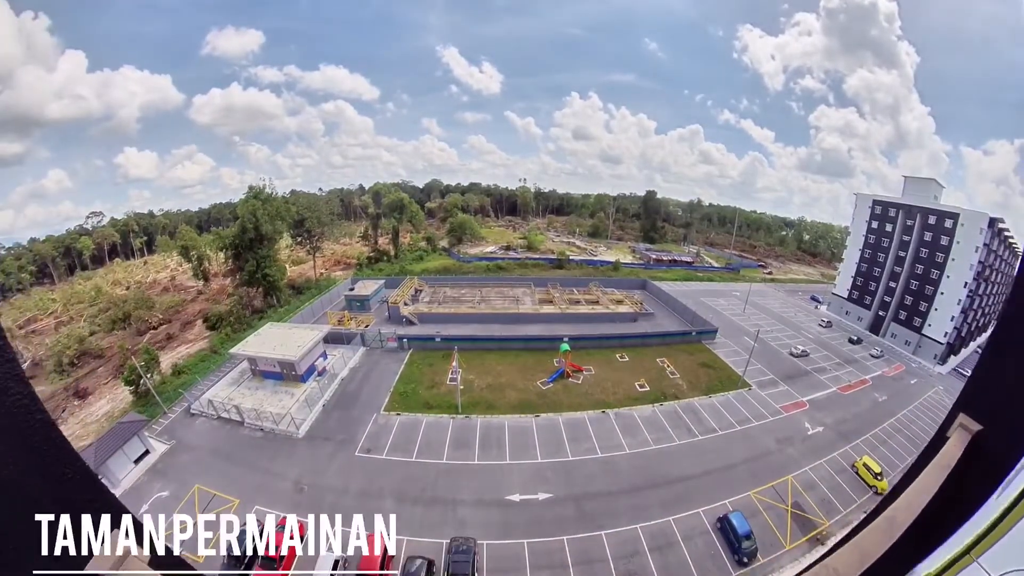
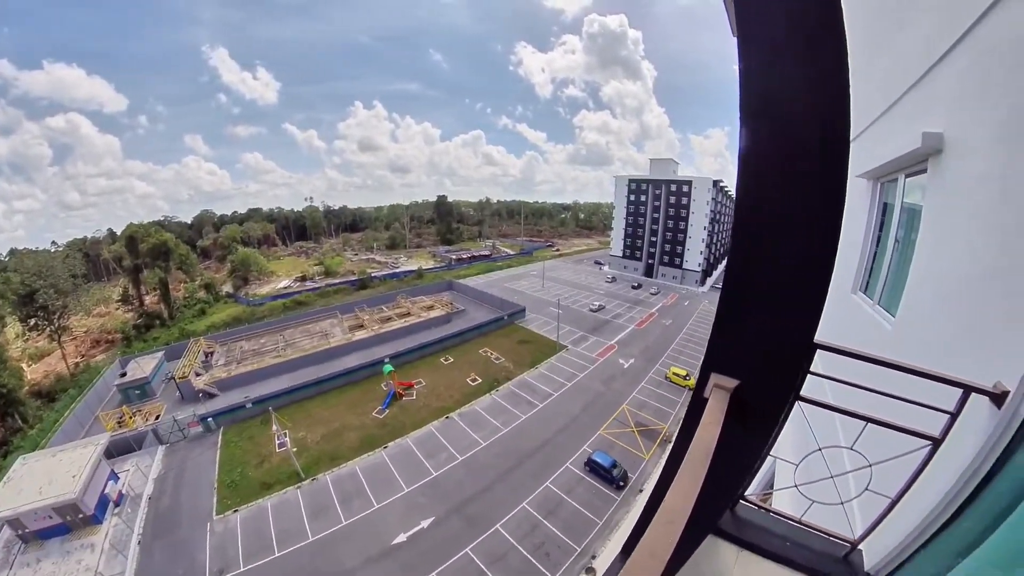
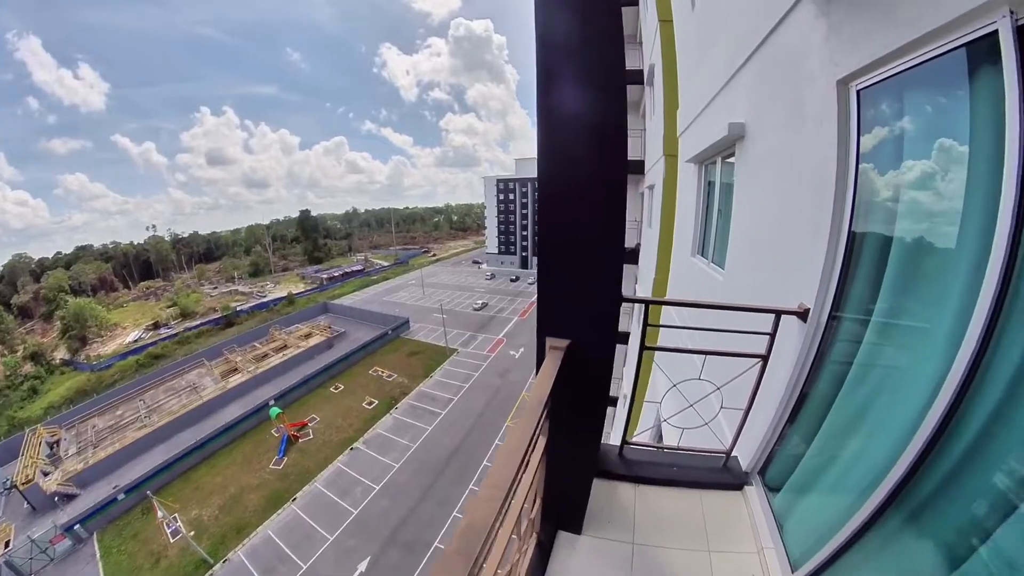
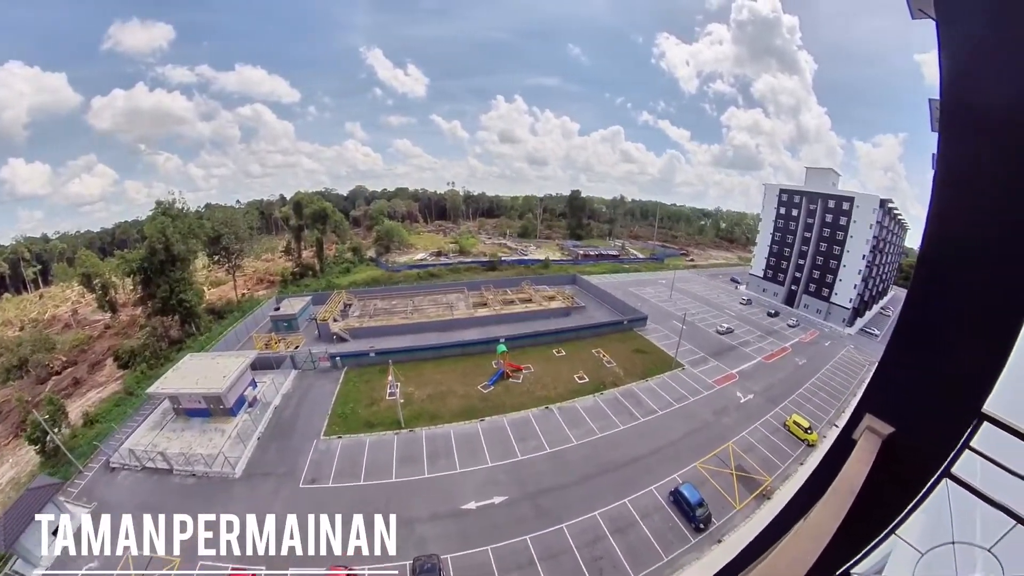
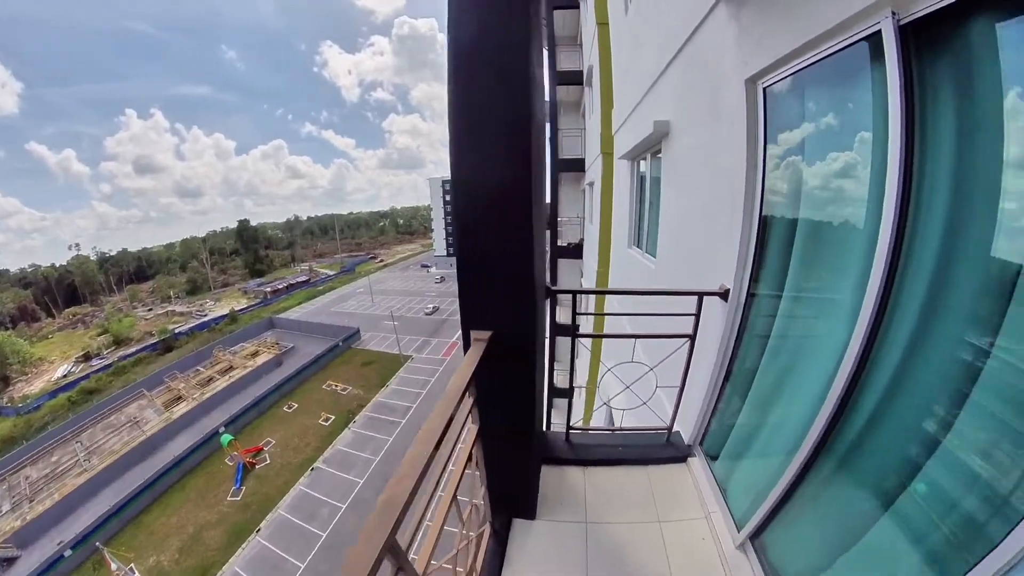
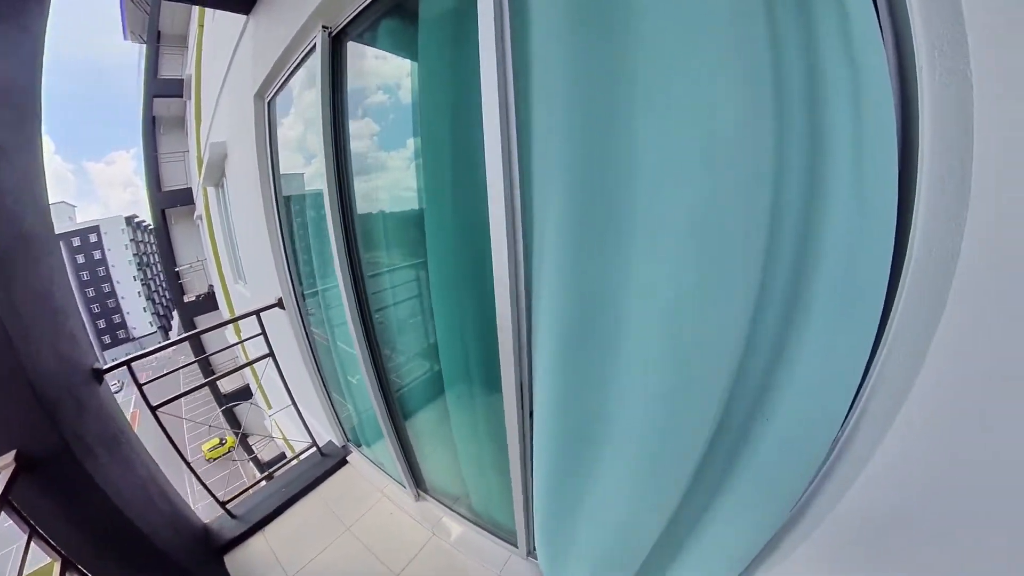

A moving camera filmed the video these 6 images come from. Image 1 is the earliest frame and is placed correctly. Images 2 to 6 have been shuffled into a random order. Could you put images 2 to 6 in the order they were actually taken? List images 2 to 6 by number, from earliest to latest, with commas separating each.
4, 2, 3, 5, 6
